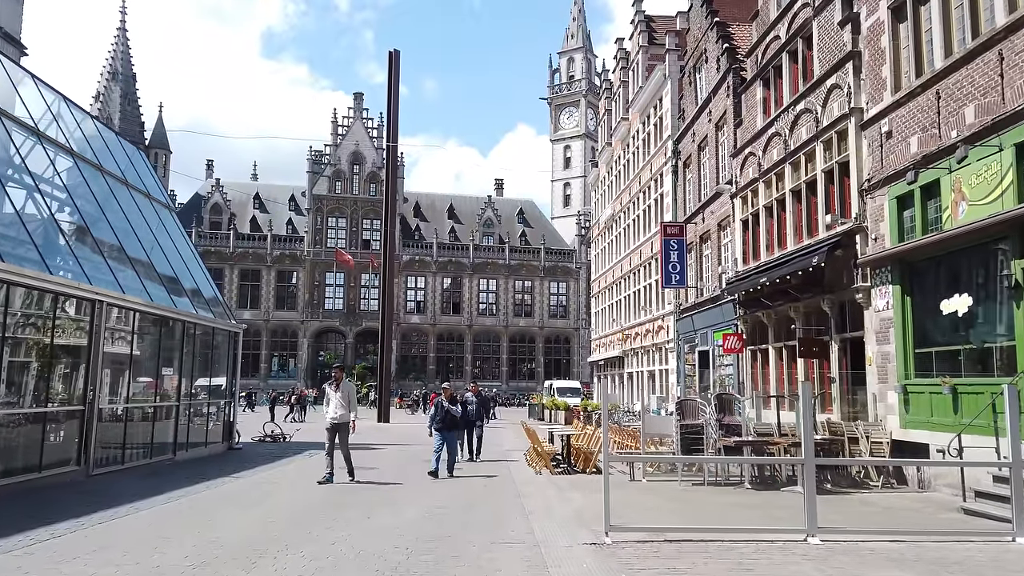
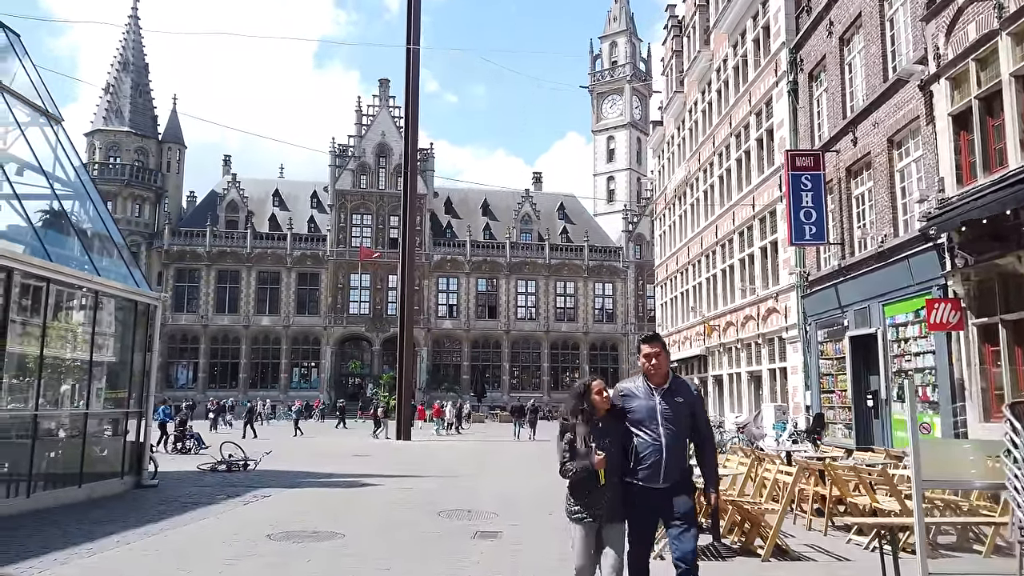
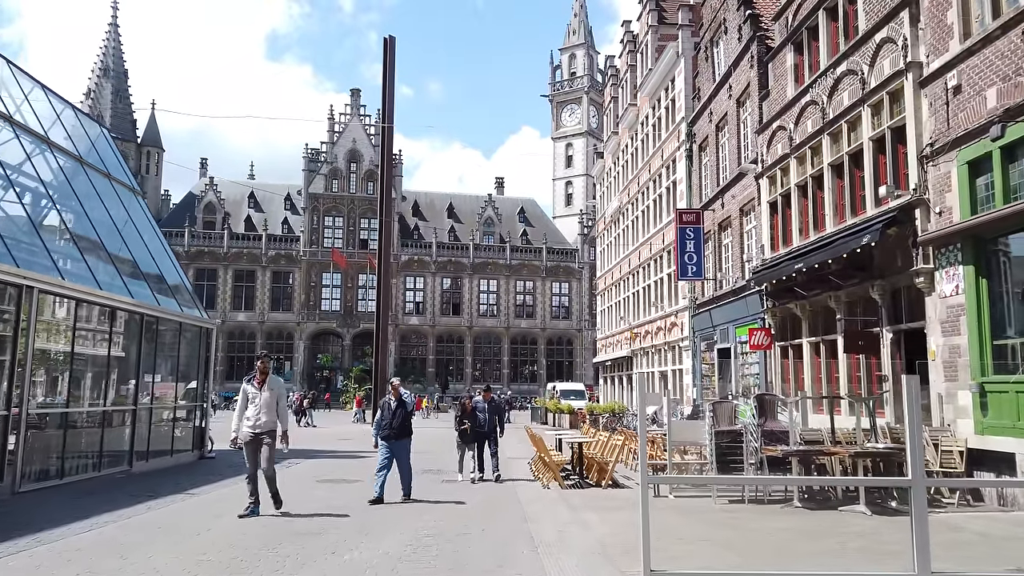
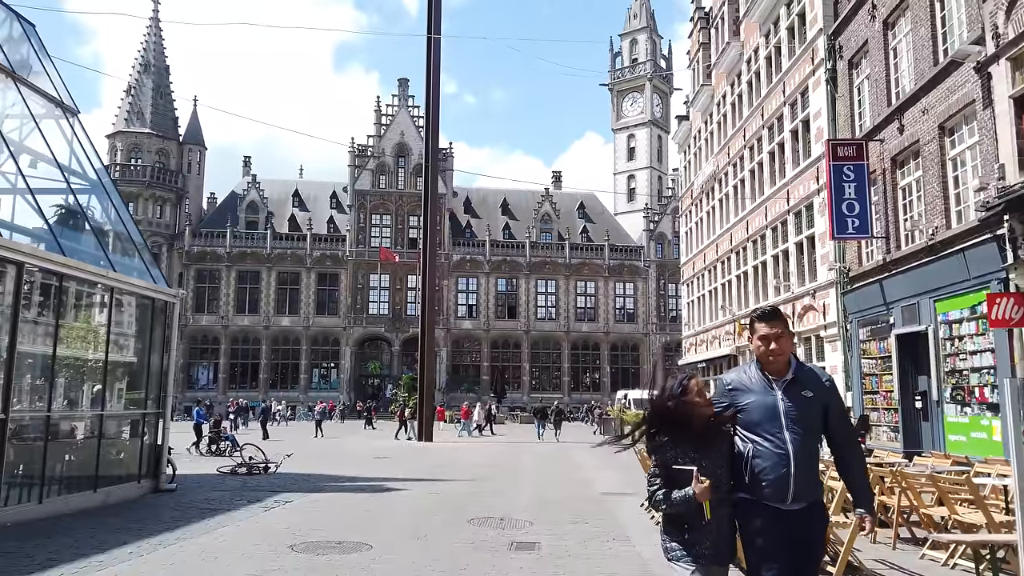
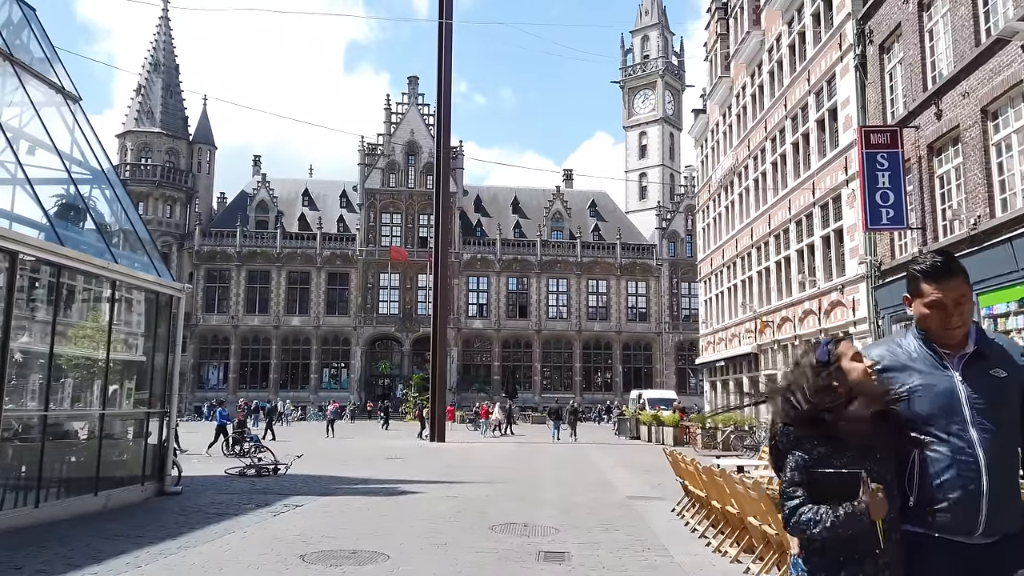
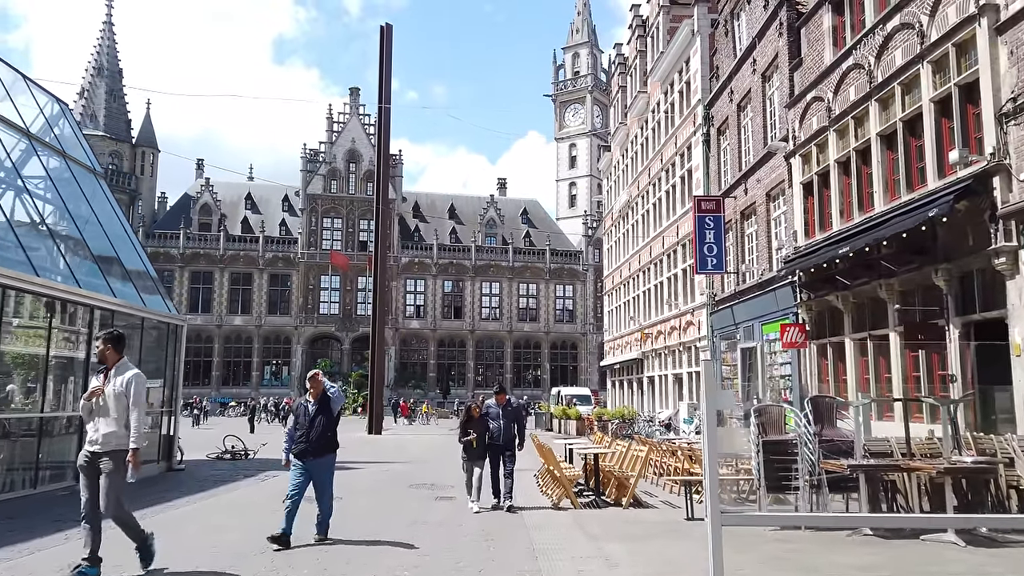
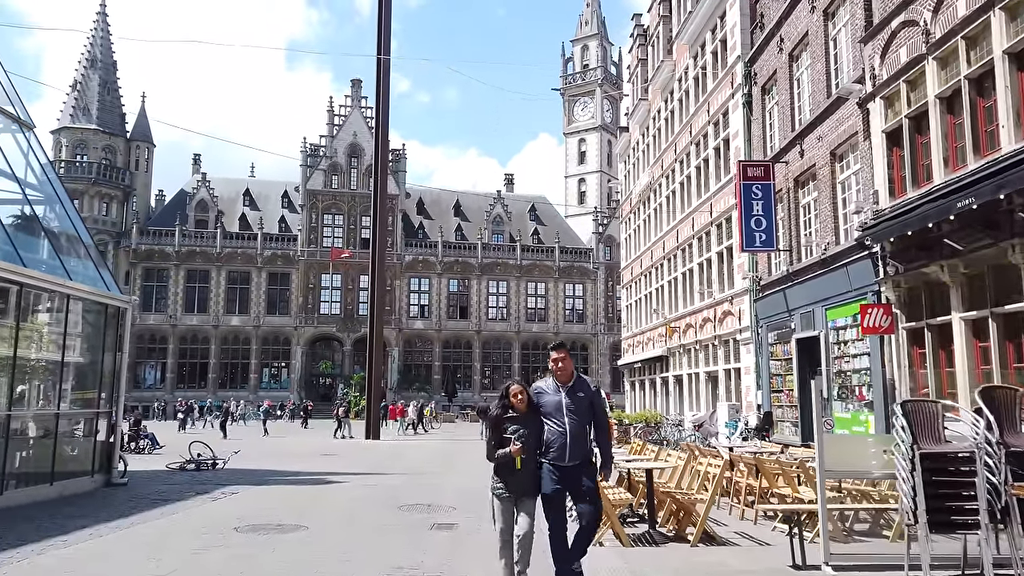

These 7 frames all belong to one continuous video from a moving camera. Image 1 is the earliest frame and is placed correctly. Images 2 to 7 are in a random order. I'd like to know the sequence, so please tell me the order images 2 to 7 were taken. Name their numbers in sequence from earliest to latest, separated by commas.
3, 6, 7, 2, 4, 5
